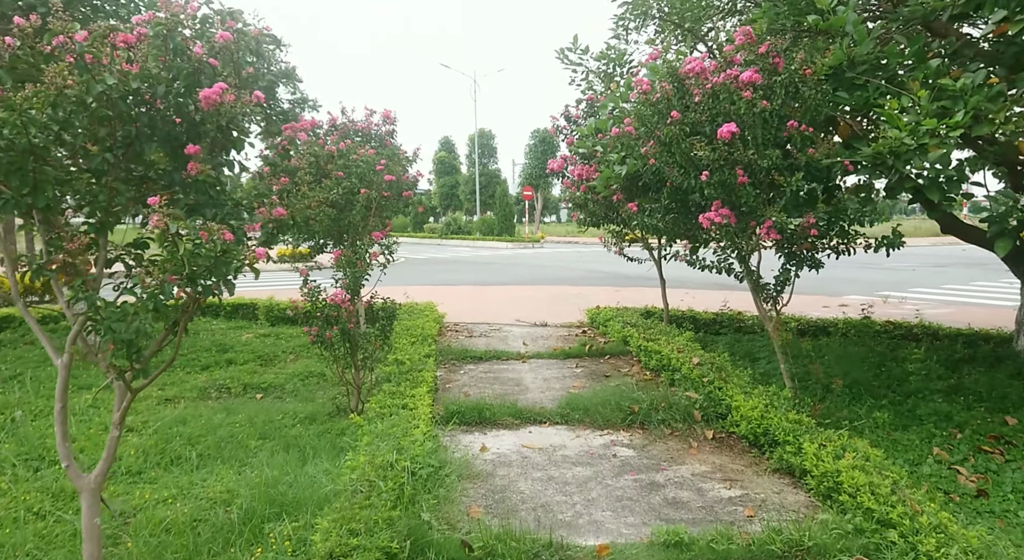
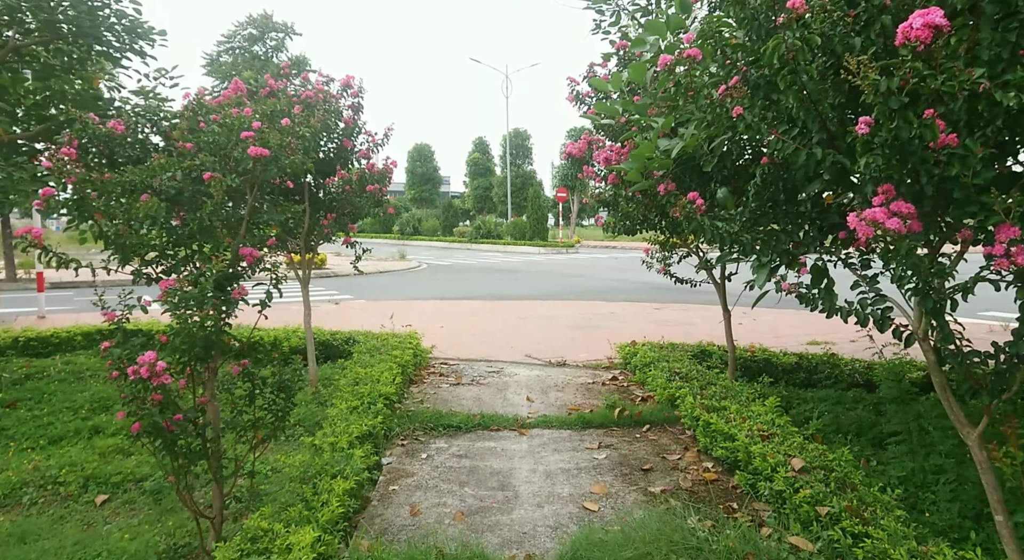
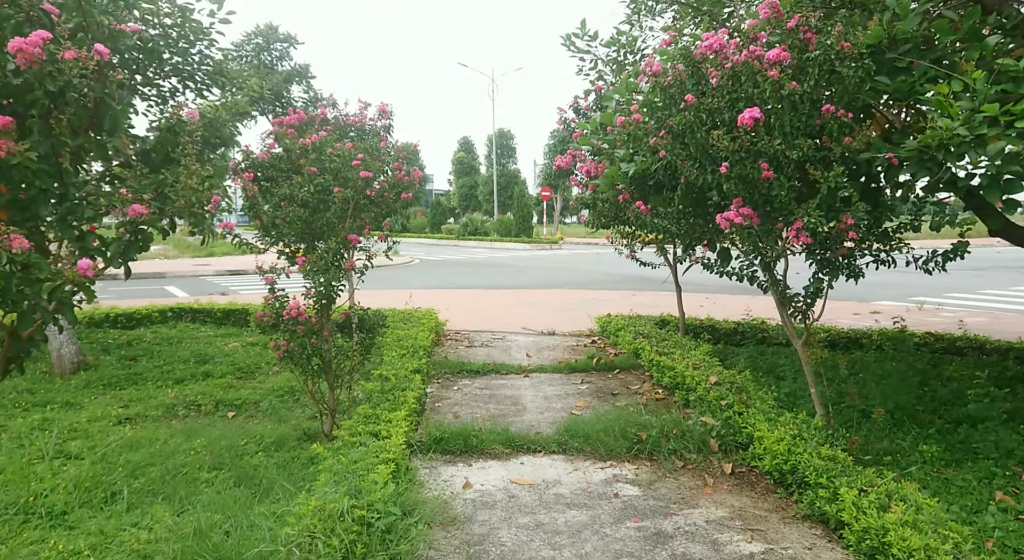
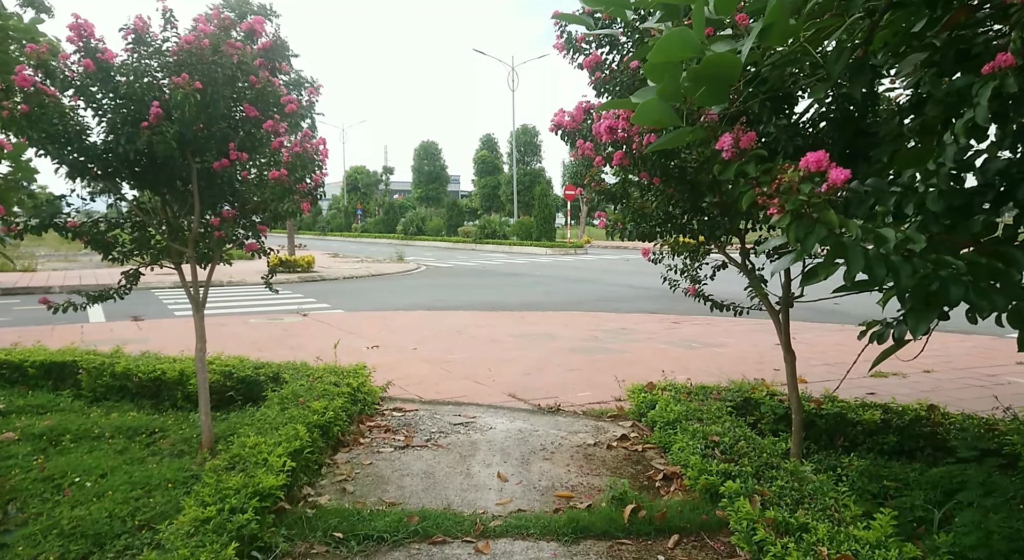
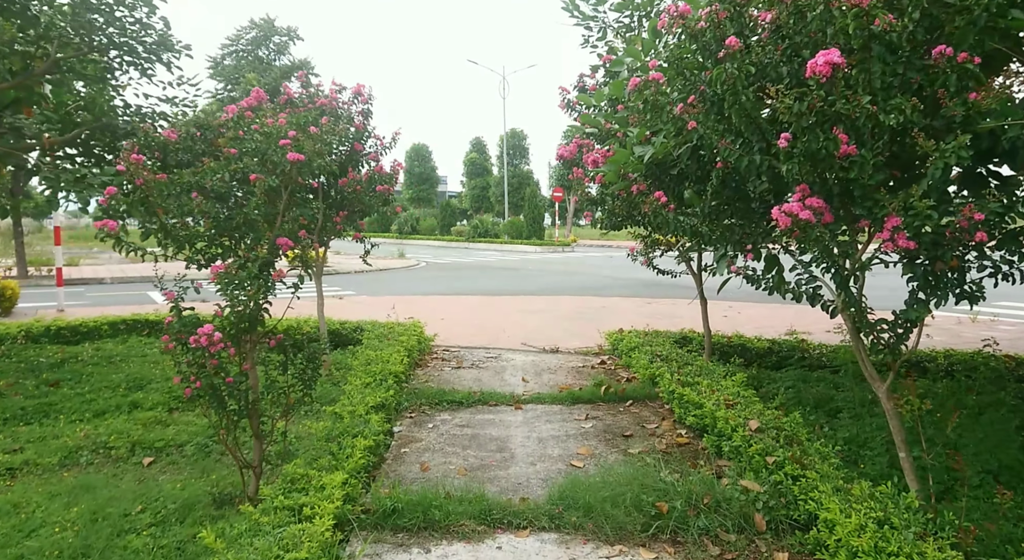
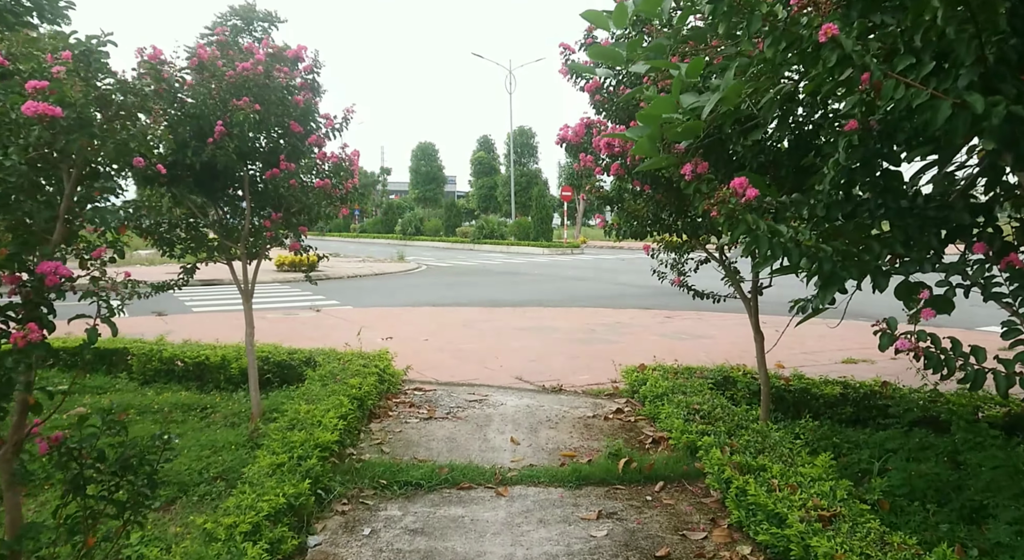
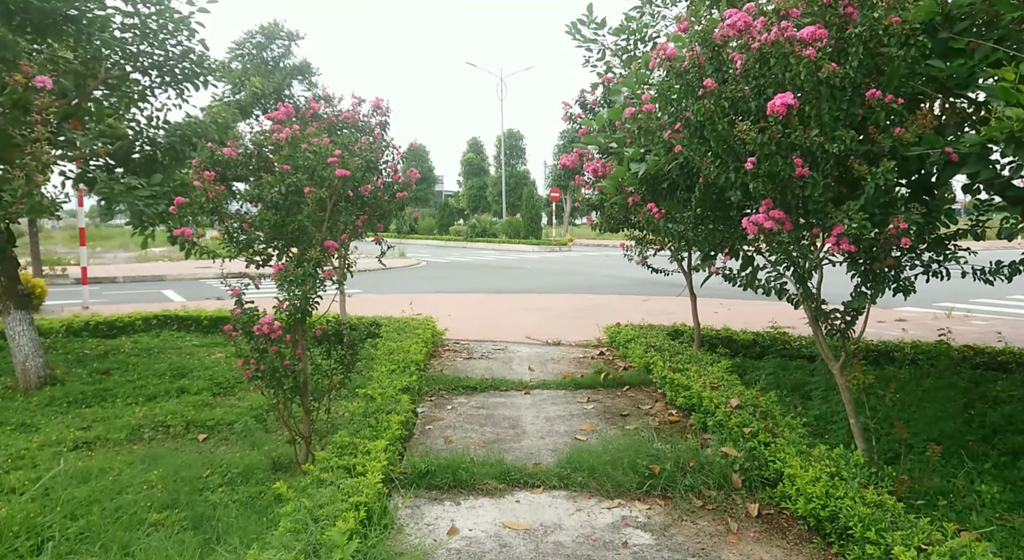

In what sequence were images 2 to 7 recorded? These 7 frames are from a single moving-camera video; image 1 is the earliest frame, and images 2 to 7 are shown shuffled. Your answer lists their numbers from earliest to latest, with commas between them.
3, 7, 5, 2, 6, 4
